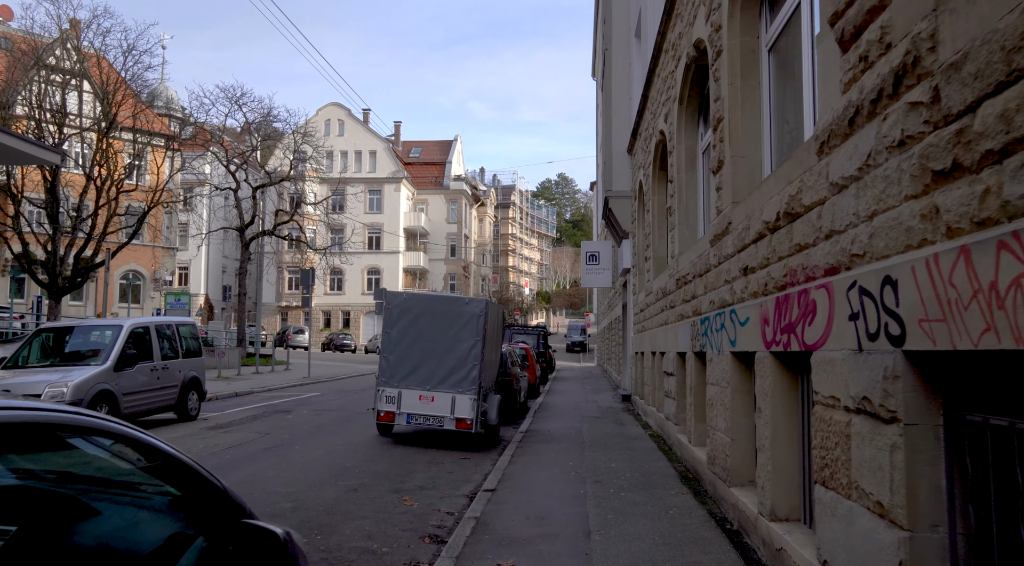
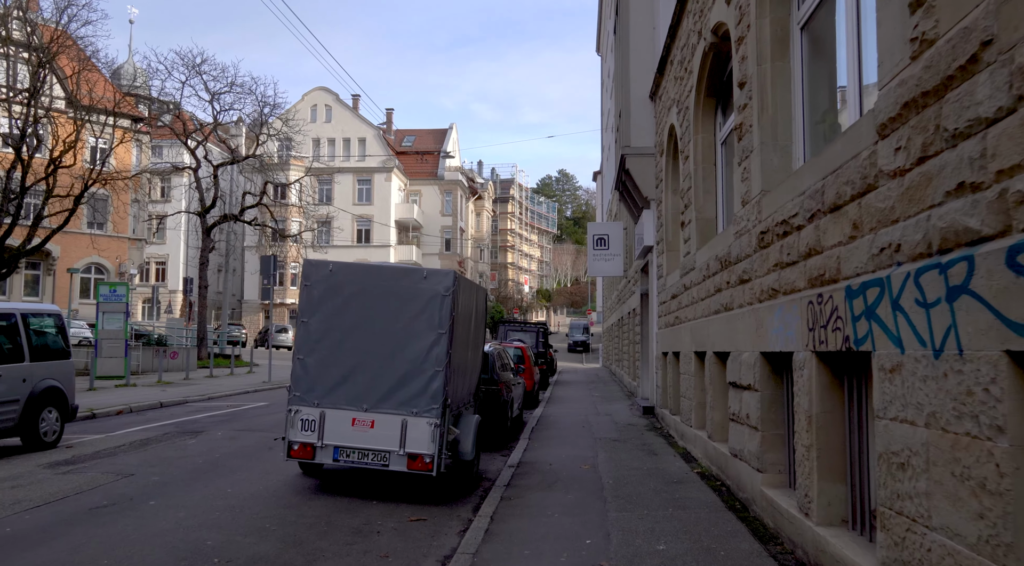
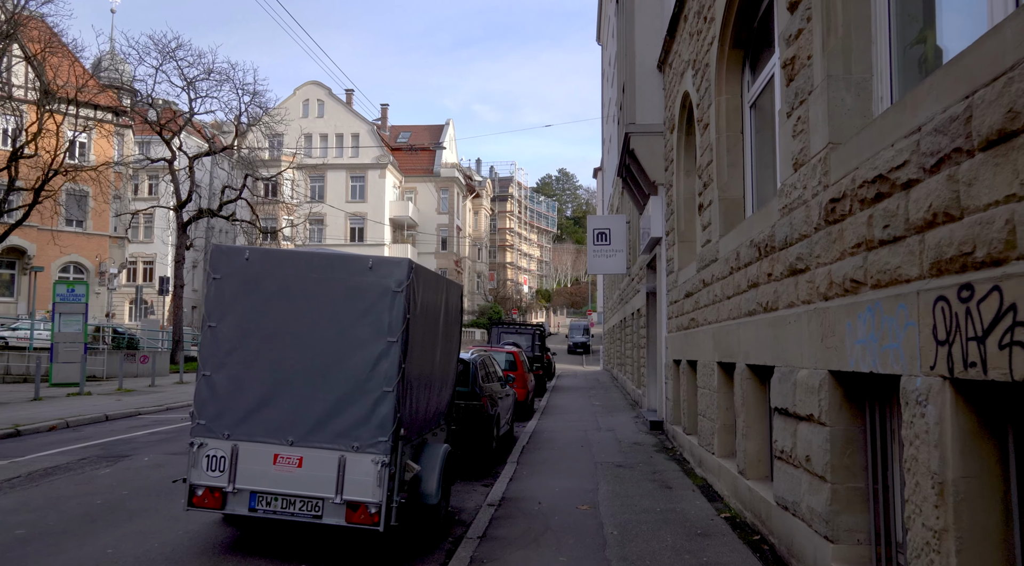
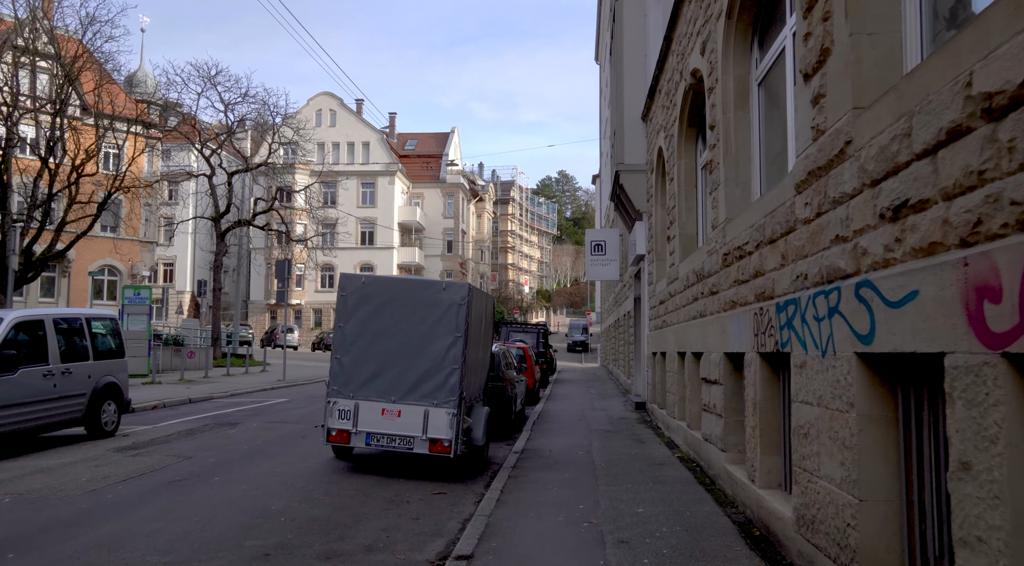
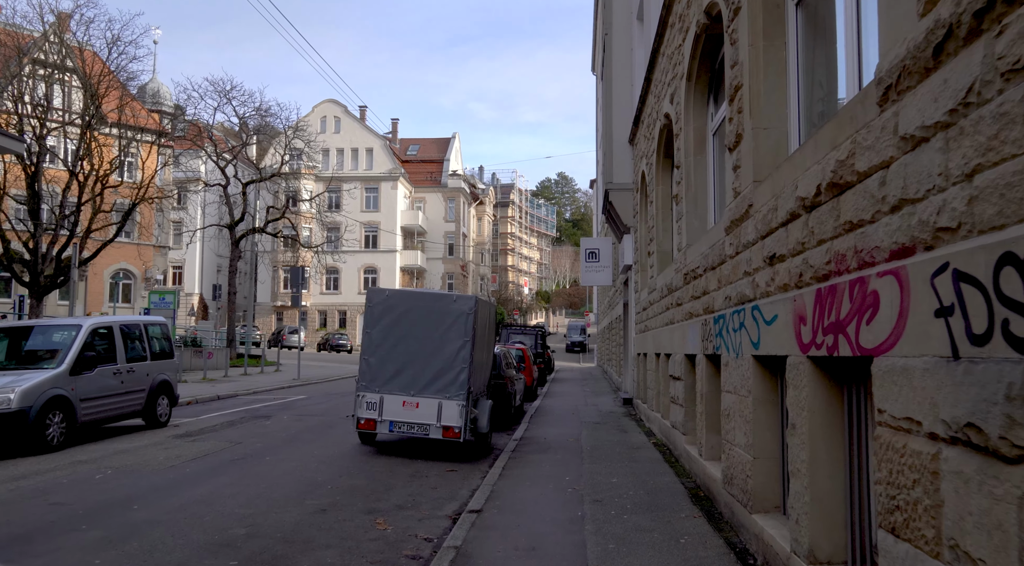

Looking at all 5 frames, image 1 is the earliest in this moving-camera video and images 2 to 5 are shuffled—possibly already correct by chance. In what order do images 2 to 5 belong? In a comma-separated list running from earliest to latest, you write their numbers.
5, 4, 2, 3
